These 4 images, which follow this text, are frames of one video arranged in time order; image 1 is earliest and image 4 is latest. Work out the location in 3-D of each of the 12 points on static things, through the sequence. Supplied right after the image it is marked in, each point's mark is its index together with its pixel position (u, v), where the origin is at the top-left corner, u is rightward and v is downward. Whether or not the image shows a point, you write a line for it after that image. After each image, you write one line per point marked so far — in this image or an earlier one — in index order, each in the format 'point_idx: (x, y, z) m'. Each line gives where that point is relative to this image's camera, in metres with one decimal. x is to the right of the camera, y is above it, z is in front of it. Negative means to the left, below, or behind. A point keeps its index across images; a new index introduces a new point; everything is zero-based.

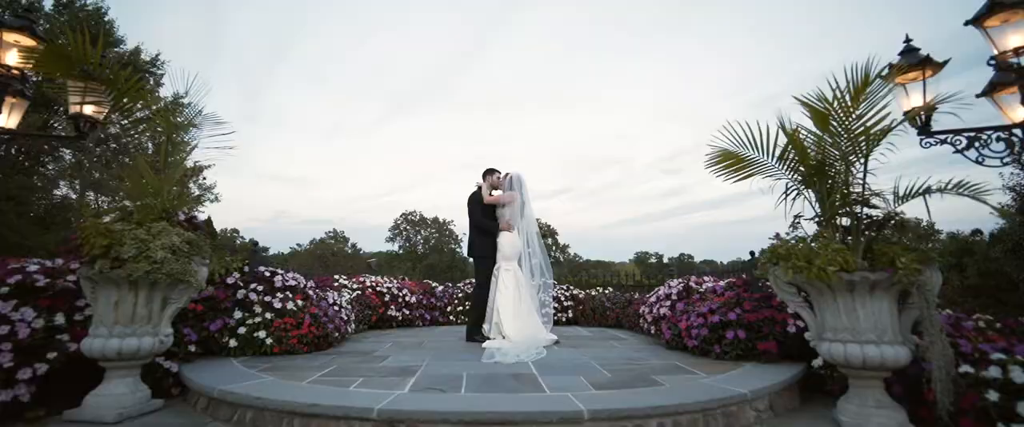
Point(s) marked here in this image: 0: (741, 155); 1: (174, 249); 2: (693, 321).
0: (+1.7, +0.4, +3.6) m
1: (-2.0, -0.2, +3.0) m
2: (+1.5, -0.9, +4.2) m
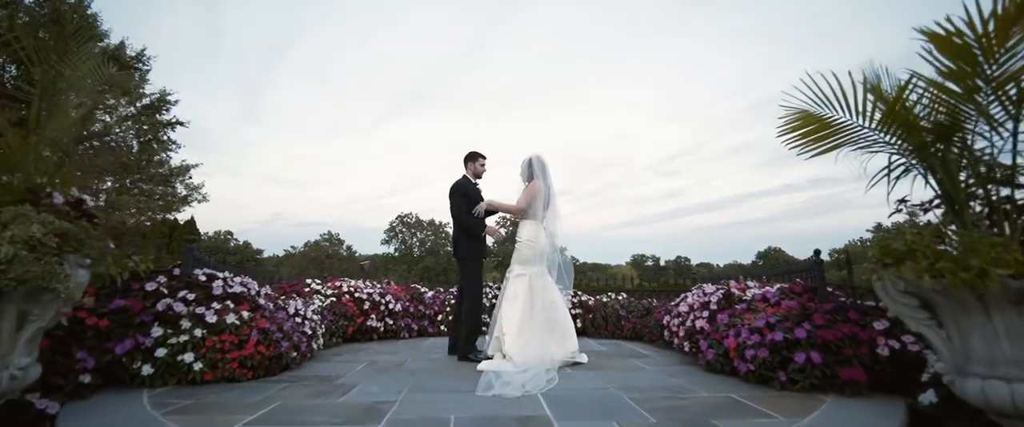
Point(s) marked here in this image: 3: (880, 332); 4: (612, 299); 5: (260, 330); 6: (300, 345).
0: (+1.7, +0.5, +2.7) m
1: (-2.0, -0.1, +2.1) m
2: (+1.6, -0.8, +3.3) m
3: (+2.1, -0.7, +2.9) m
4: (+1.3, -1.1, +6.7) m
5: (-1.7, -0.8, +3.4) m
6: (-1.6, -1.0, +3.9) m
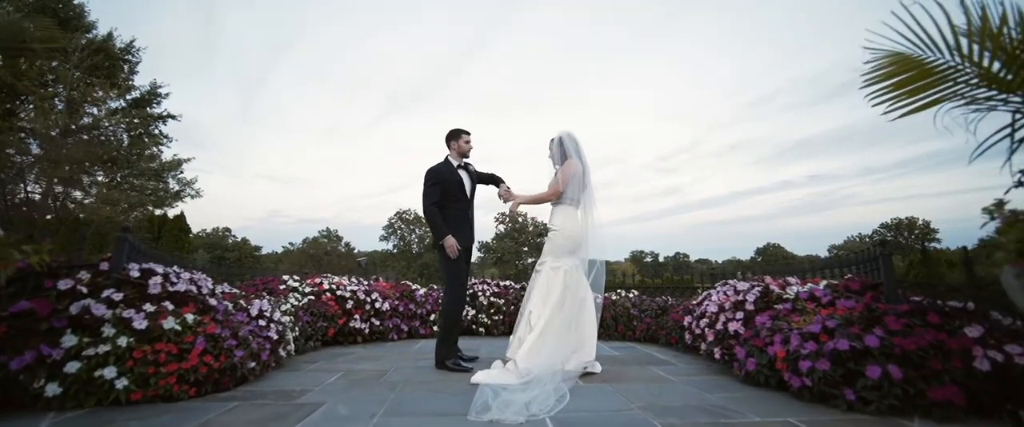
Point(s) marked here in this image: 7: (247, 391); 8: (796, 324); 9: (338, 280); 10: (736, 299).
0: (+1.7, +0.6, +2.1) m
1: (-2.0, 0.0, +1.5) m
2: (+1.6, -0.7, +2.7) m
3: (+2.1, -0.6, +2.3) m
4: (+1.3, -1.0, +6.1) m
5: (-1.7, -0.7, +2.8) m
6: (-1.6, -0.9, +3.3) m
7: (-1.6, -1.0, +2.9) m
8: (+1.7, -0.7, +2.9) m
9: (-1.9, -0.7, +5.4) m
10: (+1.6, -0.6, +3.6) m
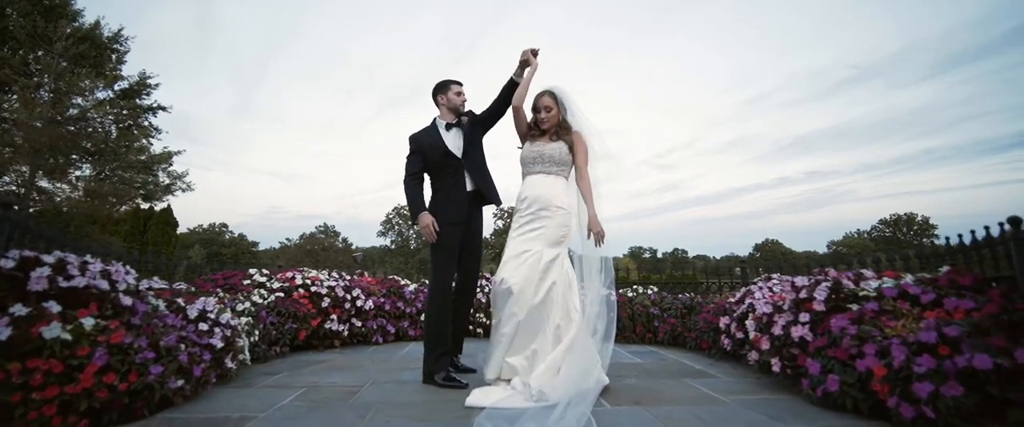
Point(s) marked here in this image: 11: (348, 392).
0: (+1.7, +0.7, +1.3) m
1: (-1.9, +0.1, +0.7) m
2: (+1.6, -0.6, +2.0) m
3: (+2.2, -0.5, +1.6) m
4: (+1.4, -0.9, +5.4) m
5: (-1.7, -0.6, +2.1) m
6: (-1.6, -0.8, +2.5) m
7: (-1.5, -0.9, +2.2) m
8: (+1.7, -0.5, +2.2) m
9: (-1.9, -0.6, +4.7) m
10: (+1.6, -0.5, +2.9) m
11: (-0.9, -1.0, +2.8) m
